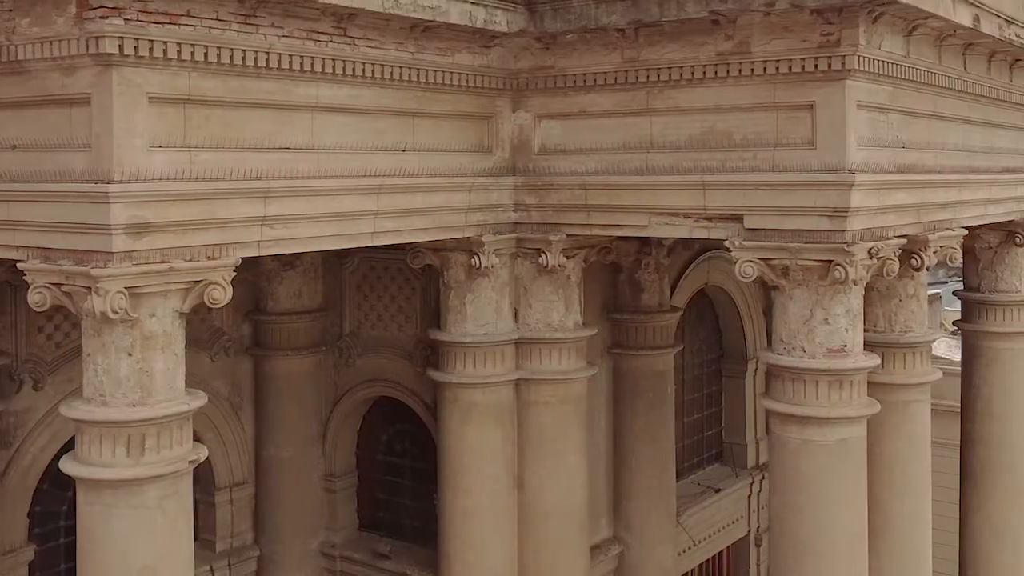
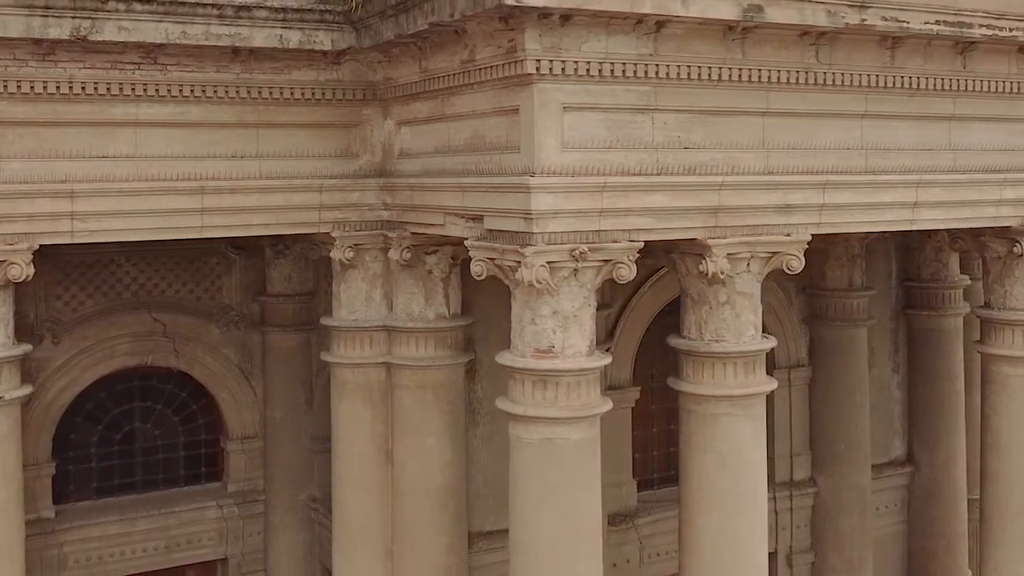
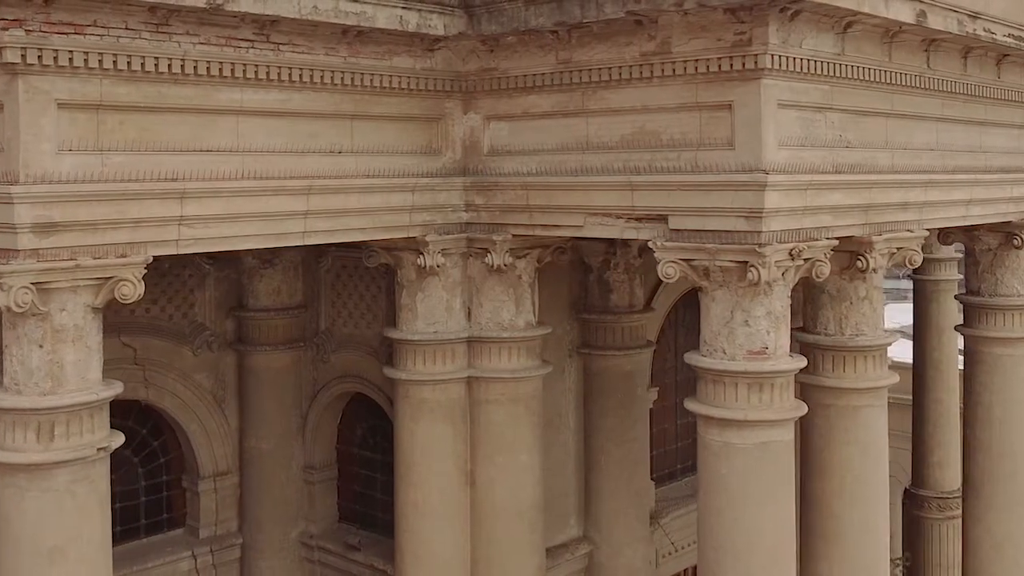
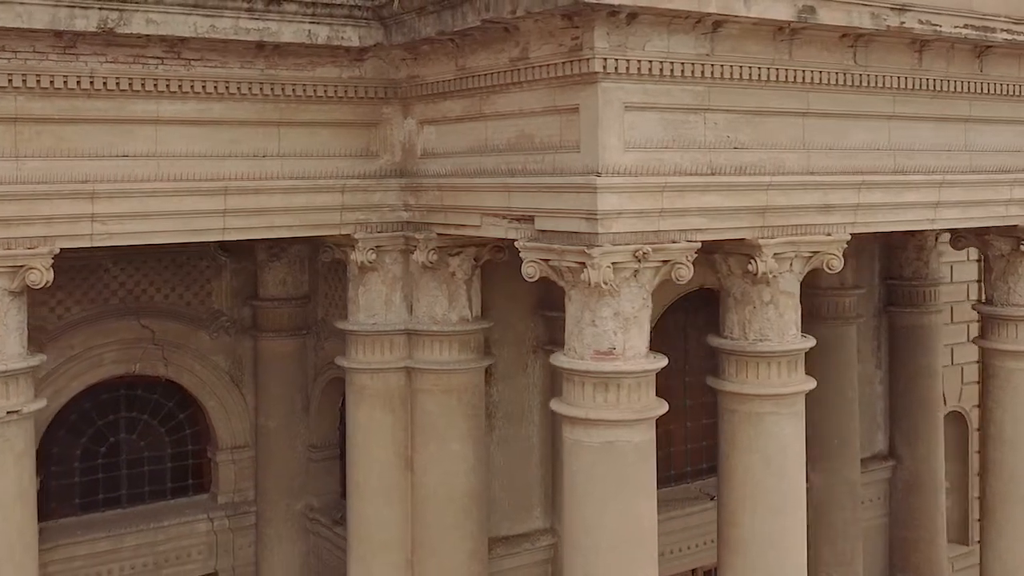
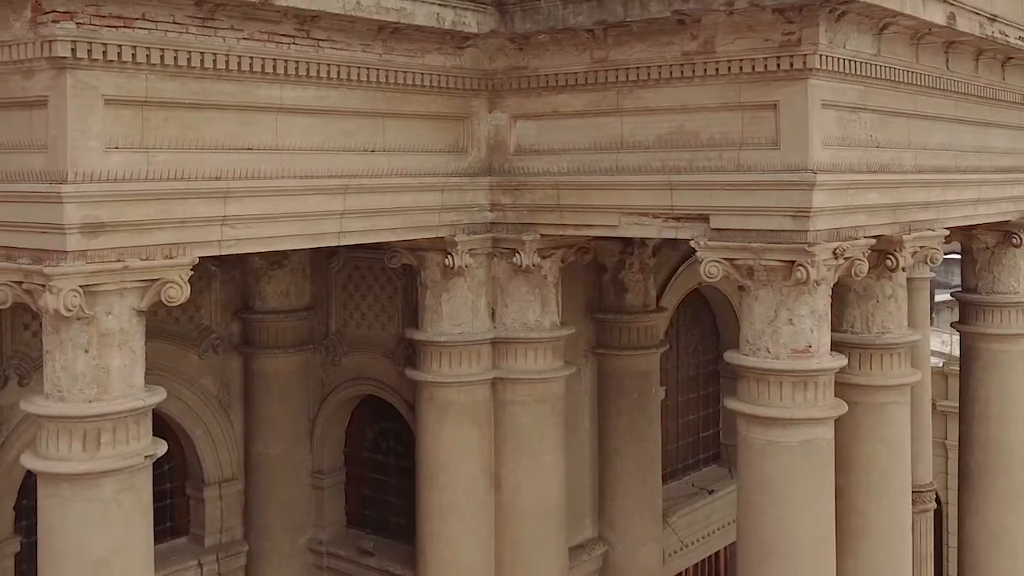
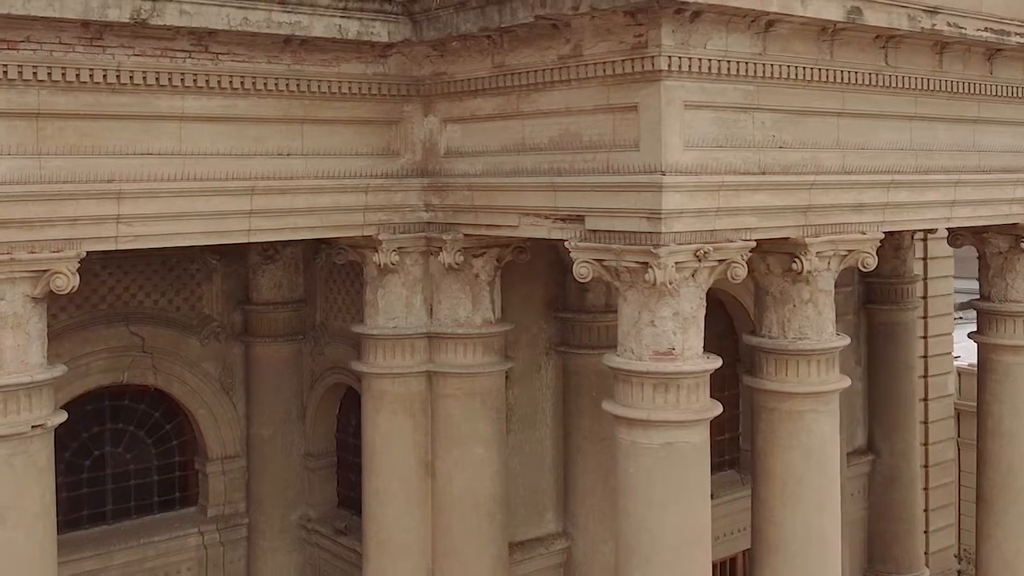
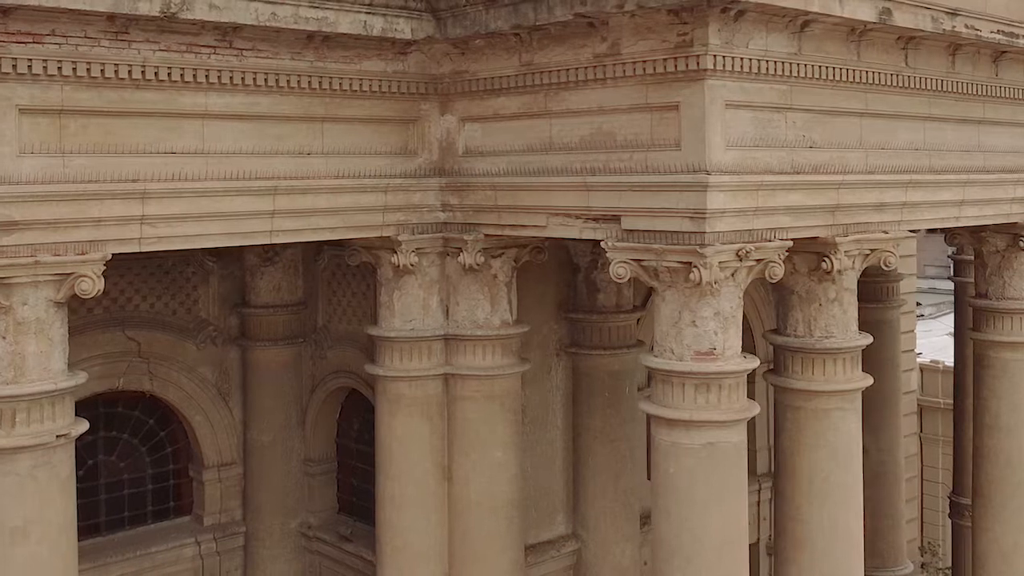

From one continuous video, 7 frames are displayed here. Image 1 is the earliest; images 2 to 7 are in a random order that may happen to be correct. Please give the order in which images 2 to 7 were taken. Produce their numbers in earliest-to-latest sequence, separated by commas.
5, 3, 7, 6, 4, 2
